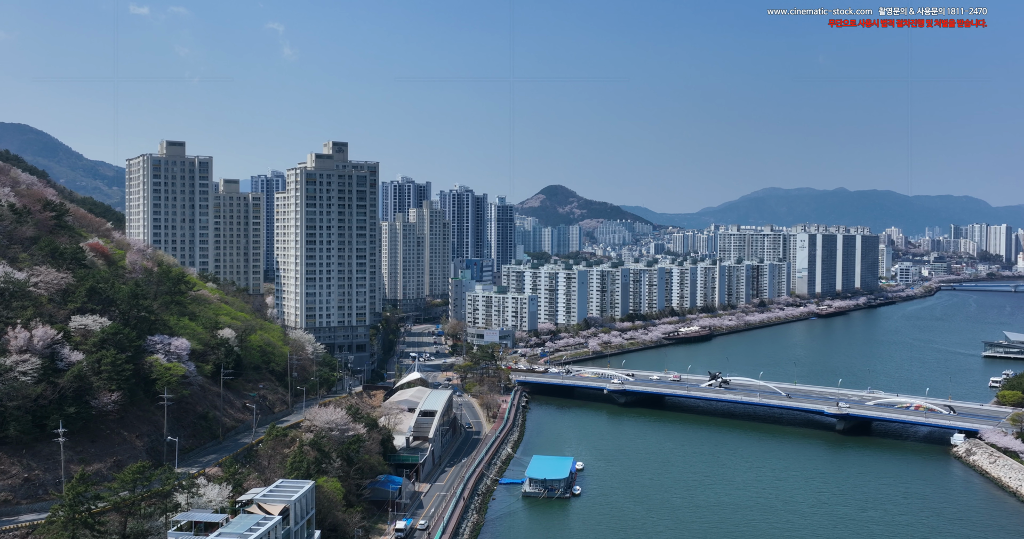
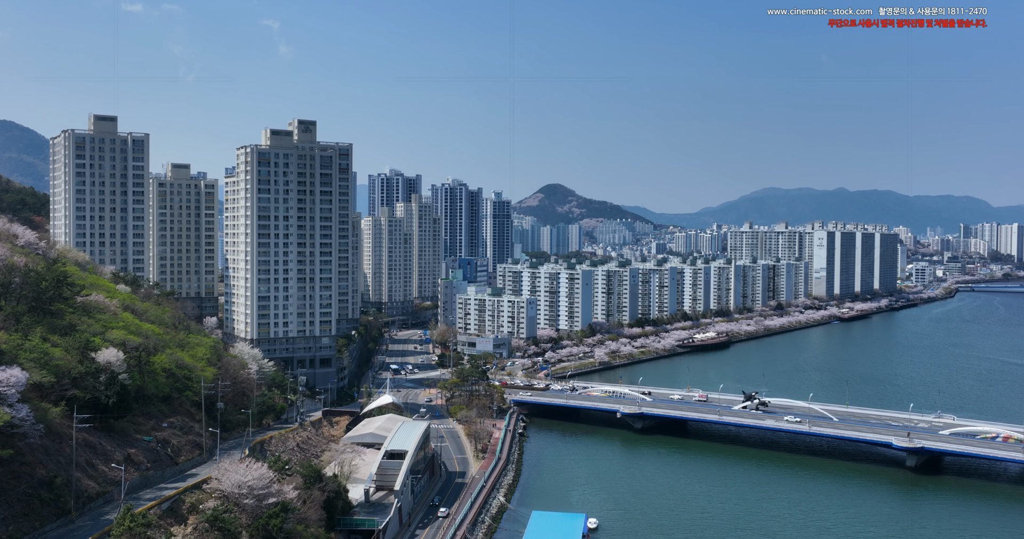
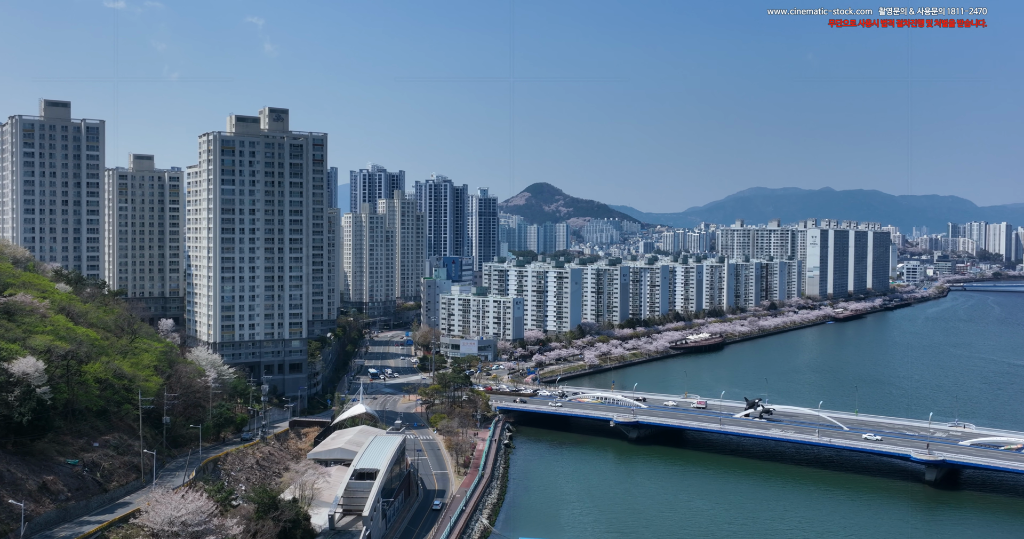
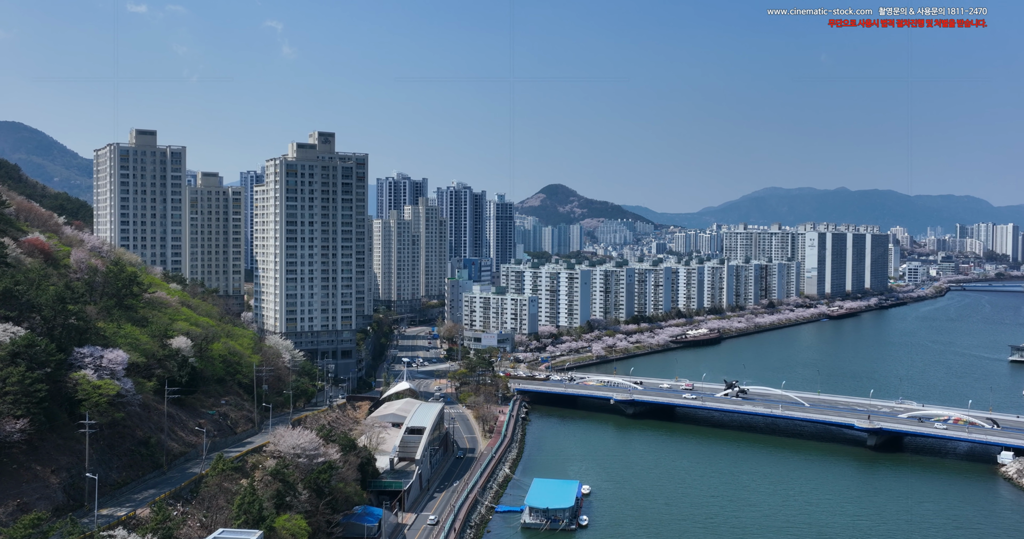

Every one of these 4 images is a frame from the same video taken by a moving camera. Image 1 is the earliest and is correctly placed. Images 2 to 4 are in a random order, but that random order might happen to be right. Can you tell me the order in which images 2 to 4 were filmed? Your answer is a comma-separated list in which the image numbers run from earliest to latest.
4, 2, 3
